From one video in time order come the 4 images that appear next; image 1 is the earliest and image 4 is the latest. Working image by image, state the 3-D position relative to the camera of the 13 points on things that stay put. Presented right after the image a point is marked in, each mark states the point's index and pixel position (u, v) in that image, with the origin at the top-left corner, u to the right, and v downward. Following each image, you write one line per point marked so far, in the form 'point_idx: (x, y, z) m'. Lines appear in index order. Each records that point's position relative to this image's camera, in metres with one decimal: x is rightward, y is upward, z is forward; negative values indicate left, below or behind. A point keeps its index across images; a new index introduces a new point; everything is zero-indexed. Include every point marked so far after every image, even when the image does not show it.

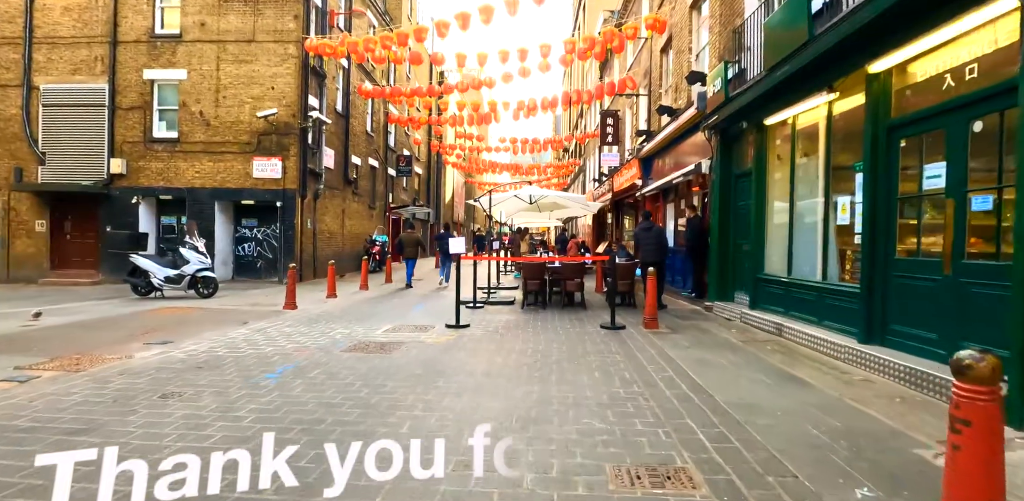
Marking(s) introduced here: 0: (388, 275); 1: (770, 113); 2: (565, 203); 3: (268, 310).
0: (-3.8, -0.7, +17.2) m
1: (+3.8, +2.0, +8.0) m
2: (+1.4, +1.2, +13.6) m
3: (-4.5, -1.1, +10.2) m
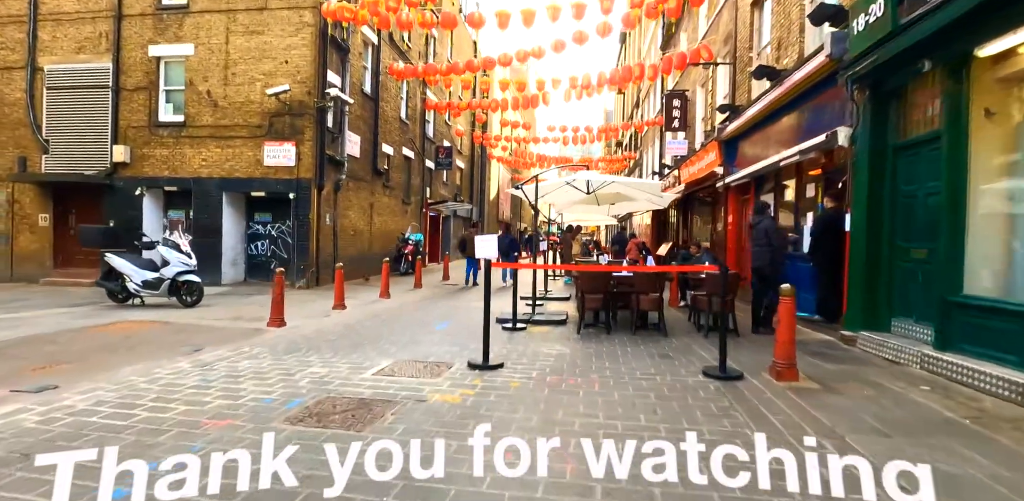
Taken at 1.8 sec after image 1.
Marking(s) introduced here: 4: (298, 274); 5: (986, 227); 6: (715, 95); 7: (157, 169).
0: (-2.5, -0.7, +14.8) m
1: (+4.3, +1.9, +5.0) m
2: (+2.4, +1.1, +10.8) m
3: (-3.8, -1.1, +8.0) m
4: (-5.4, -0.6, +13.8) m
5: (+4.5, +0.2, +5.2) m
6: (+5.7, +4.4, +15.5) m
7: (-9.4, +2.1, +14.4) m
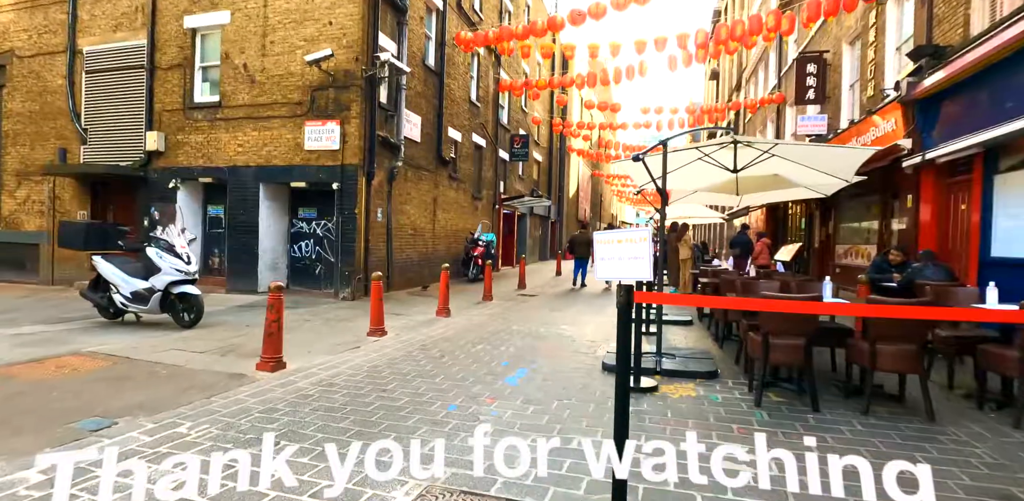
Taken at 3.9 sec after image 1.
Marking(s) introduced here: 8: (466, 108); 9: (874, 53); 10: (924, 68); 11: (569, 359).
0: (-0.5, -0.8, +12.0) m
1: (+4.9, +1.8, +1.3) m
2: (+3.8, +1.0, +7.3) m
3: (-2.7, -1.2, +5.3) m
4: (-3.5, -0.6, +11.3) m
5: (+5.1, +0.2, +1.5) m
6: (+7.8, +4.3, +11.5) m
7: (-7.3, +2.1, +12.5) m
8: (-1.4, +4.4, +16.9) m
9: (+8.0, +4.4, +12.1) m
10: (+6.8, +3.0, +9.1) m
11: (+0.6, -1.2, +6.2) m
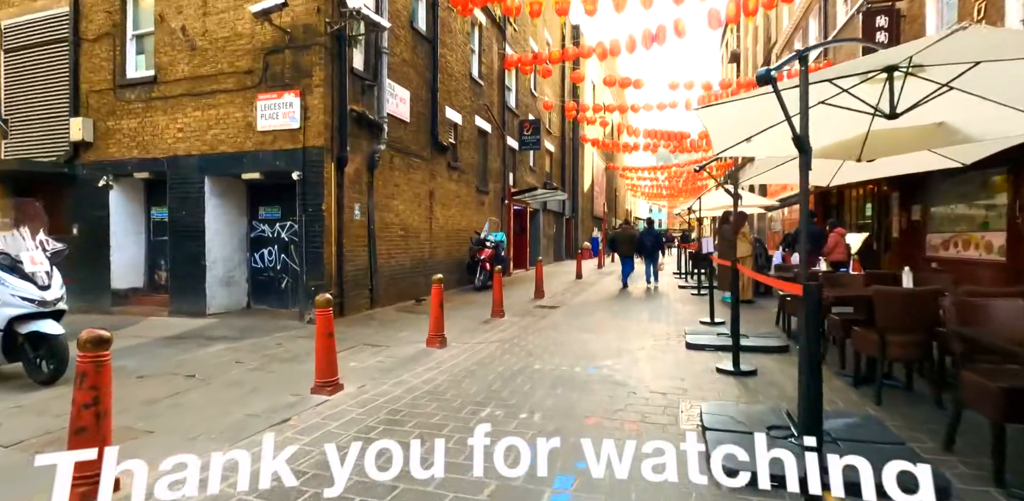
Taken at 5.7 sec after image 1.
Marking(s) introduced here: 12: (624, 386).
0: (-0.2, -0.8, +9.4) m
1: (+4.9, +1.9, -1.3) m
2: (+4.0, +1.1, +4.7) m
3: (-2.6, -1.3, +2.8) m
4: (-3.3, -0.8, +8.8) m
5: (+5.2, +0.3, -1.2) m
6: (+7.9, +4.5, +8.8) m
7: (-7.1, +1.9, +10.1) m
8: (-1.2, +4.3, +14.4) m
9: (+8.1, +4.6, +9.4) m
10: (+7.0, +3.2, +6.4) m
11: (+0.8, -1.2, +3.6) m
12: (+1.0, -1.2, +4.9) m
